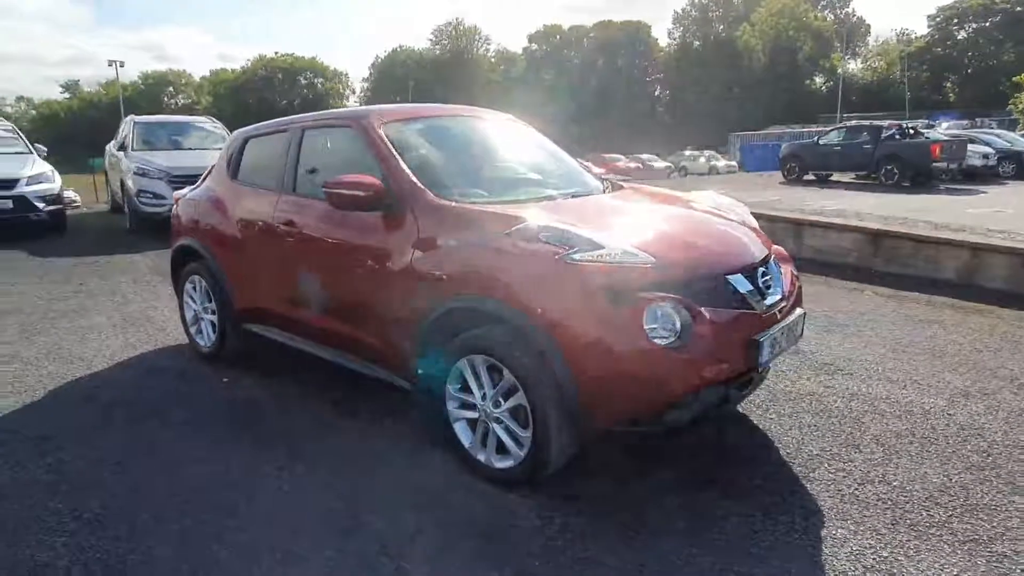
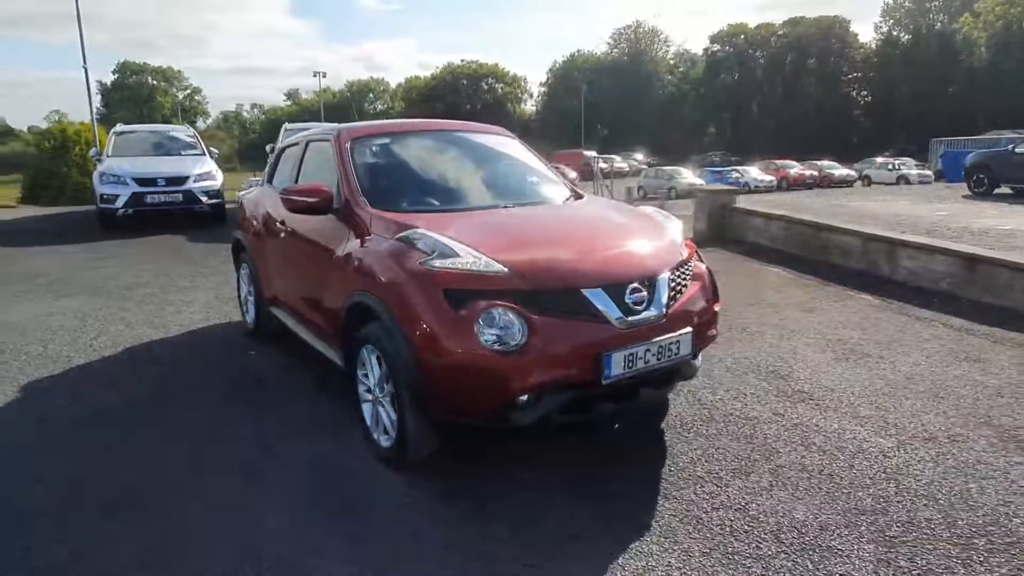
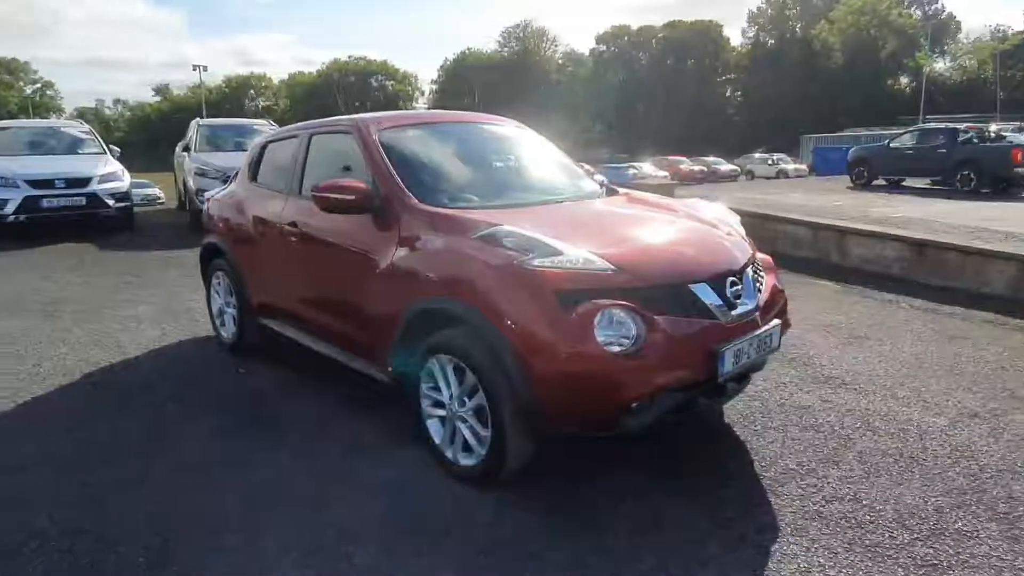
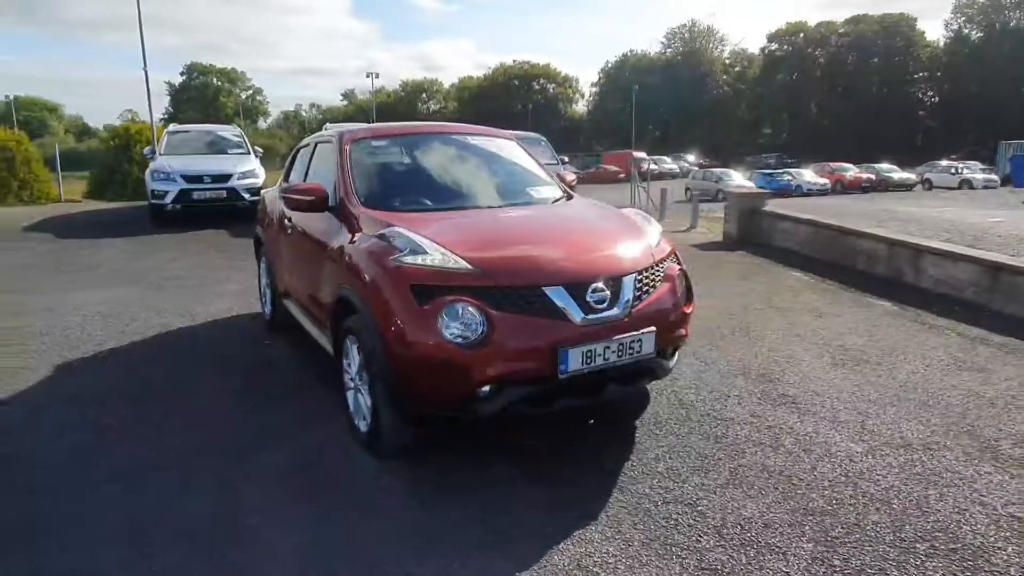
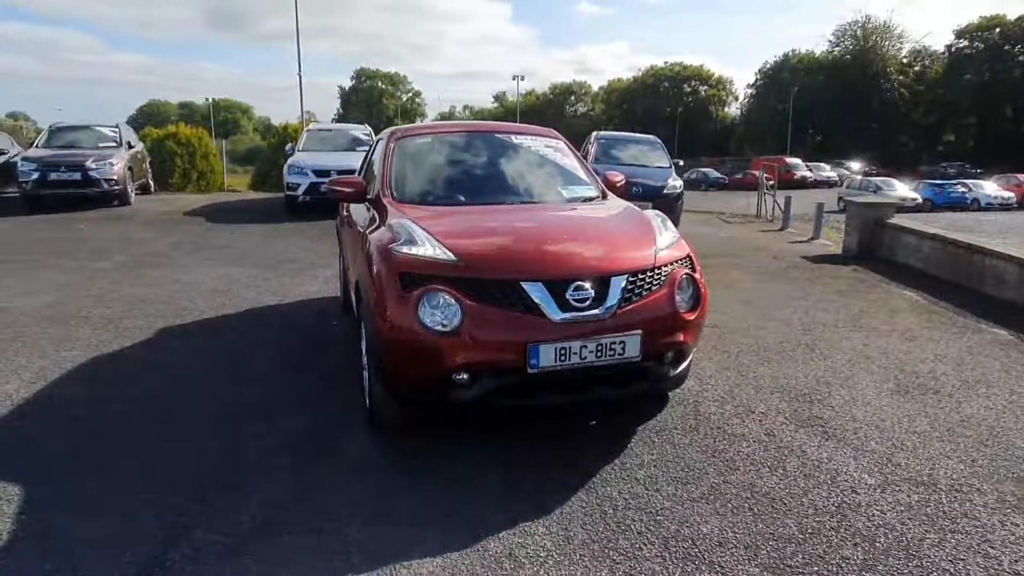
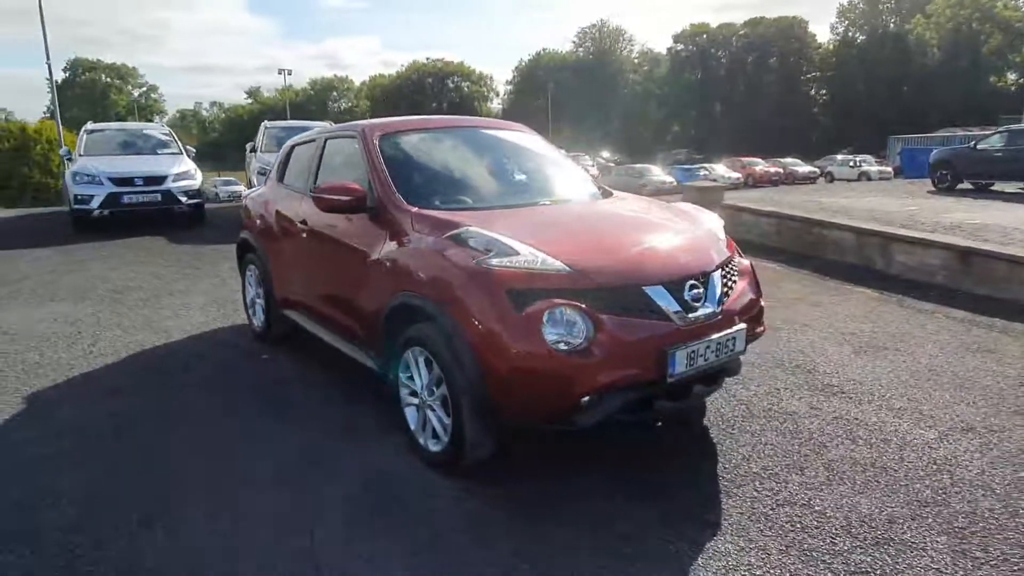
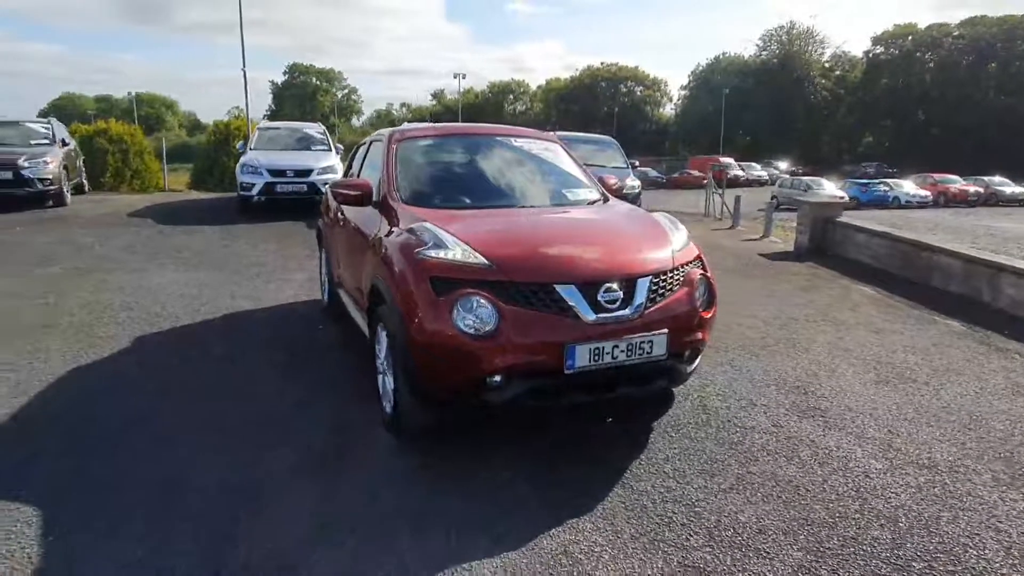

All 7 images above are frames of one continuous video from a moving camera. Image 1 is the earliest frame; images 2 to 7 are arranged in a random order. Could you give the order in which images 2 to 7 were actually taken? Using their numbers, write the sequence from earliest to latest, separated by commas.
3, 6, 2, 4, 7, 5
